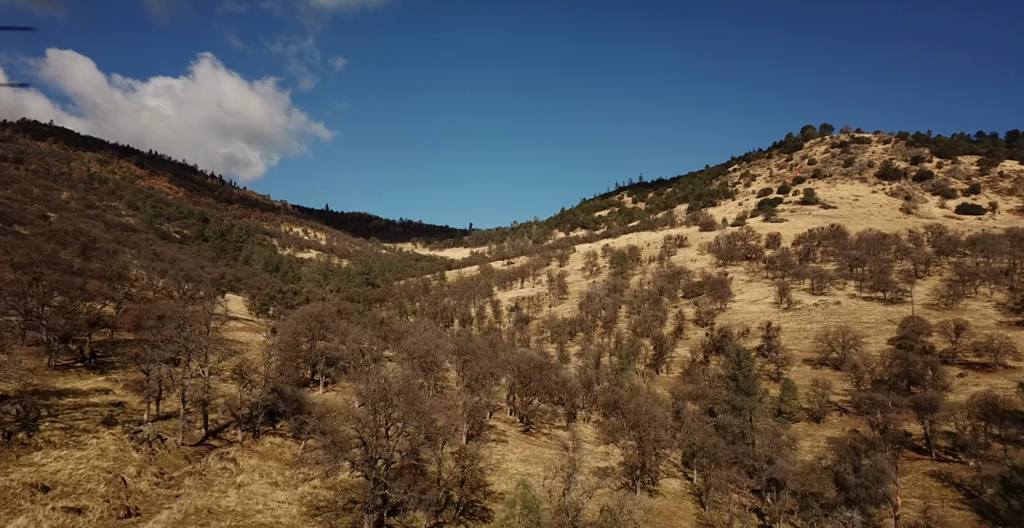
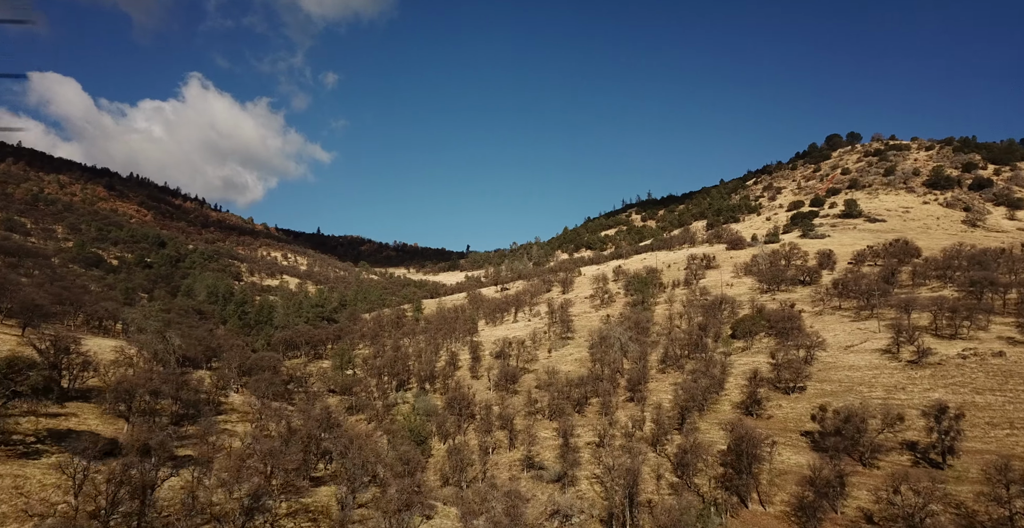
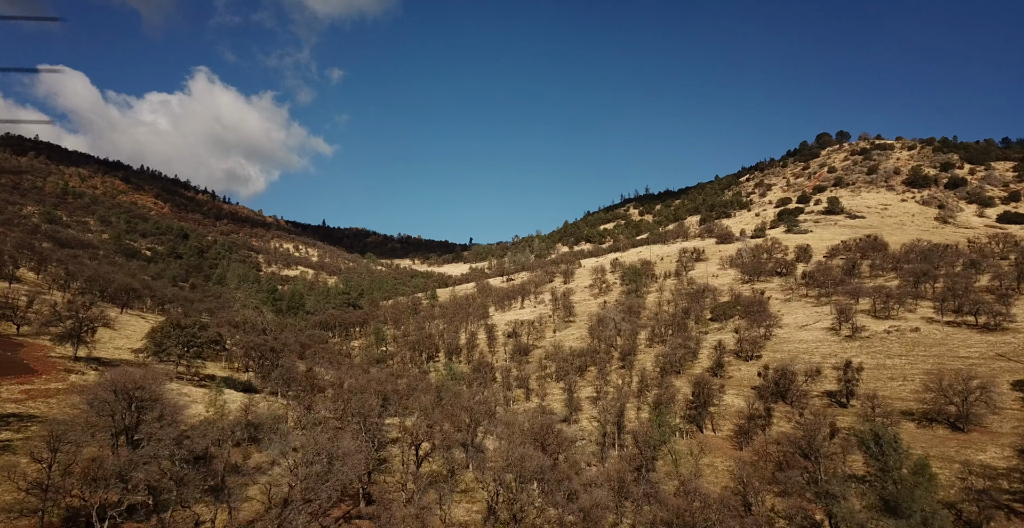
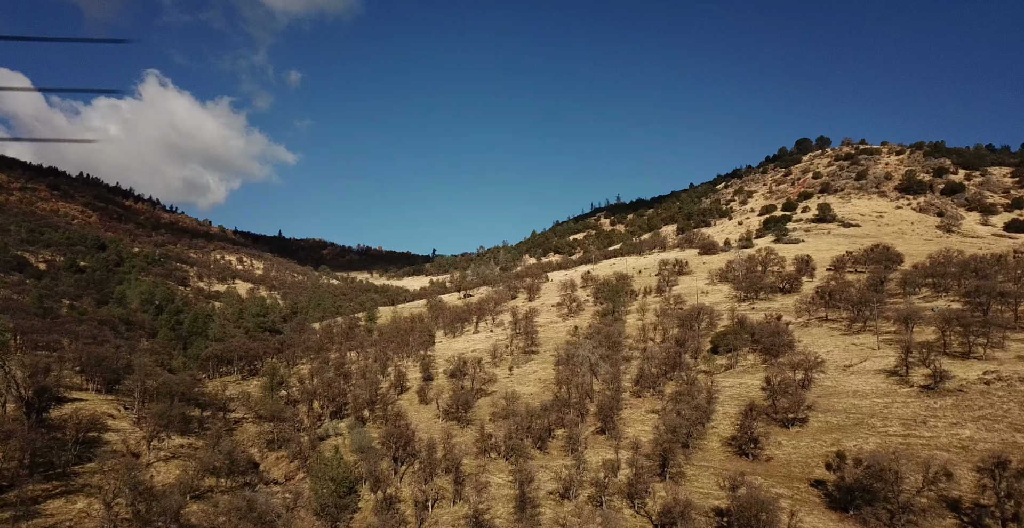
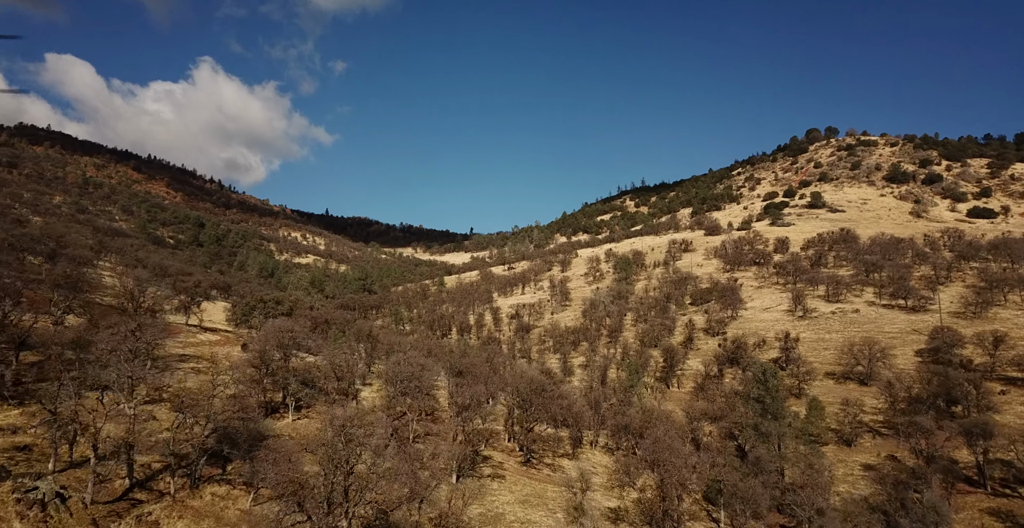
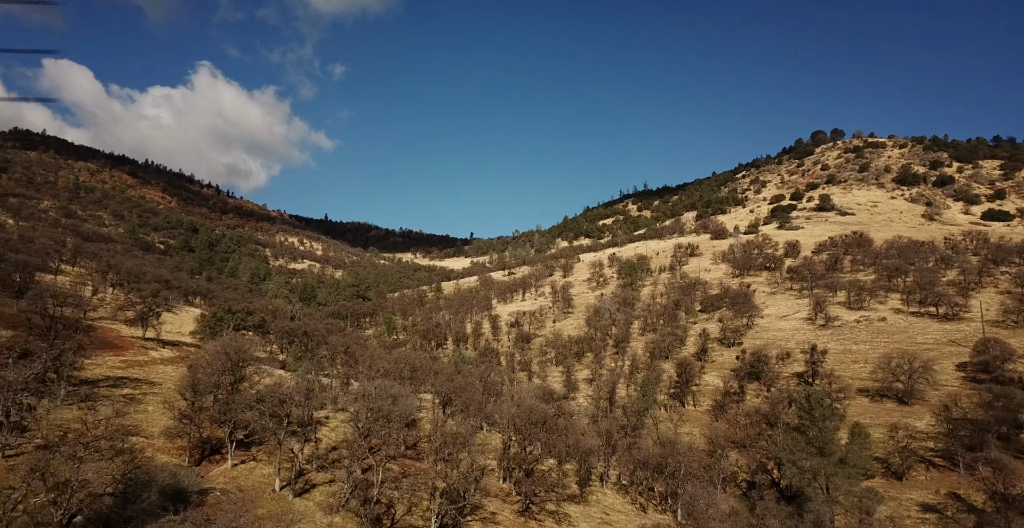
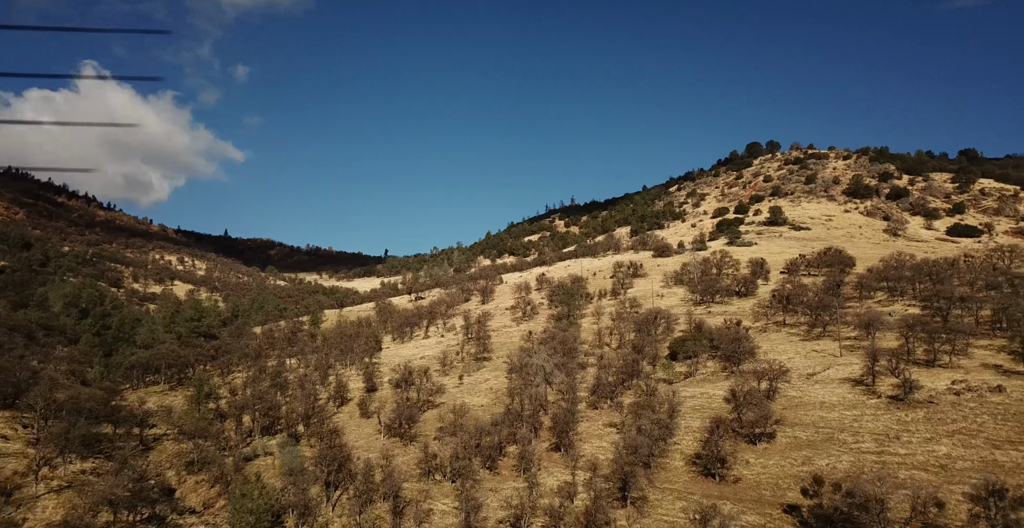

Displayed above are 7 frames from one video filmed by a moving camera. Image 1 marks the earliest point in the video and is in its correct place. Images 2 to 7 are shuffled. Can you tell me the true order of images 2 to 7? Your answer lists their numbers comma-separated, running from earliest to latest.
5, 6, 3, 2, 4, 7
